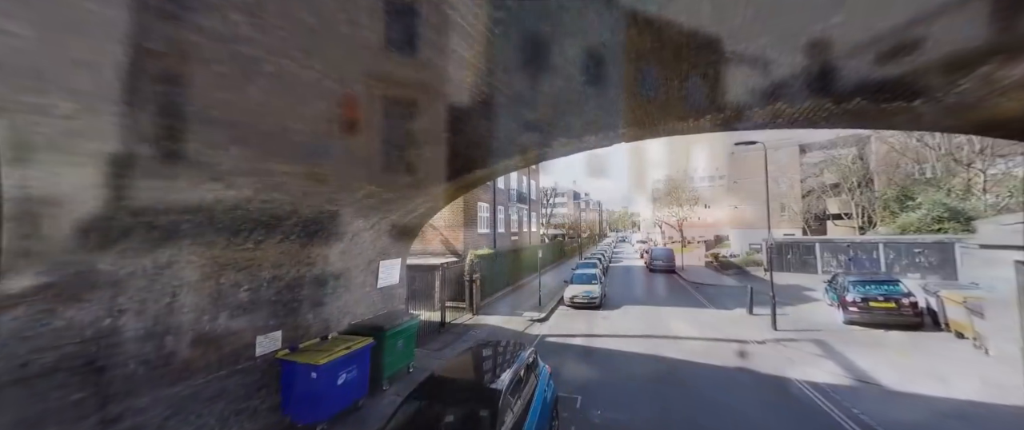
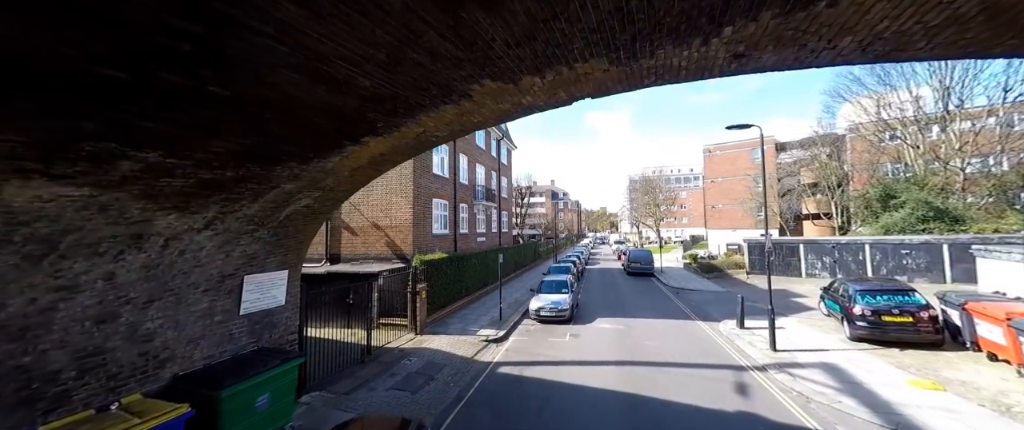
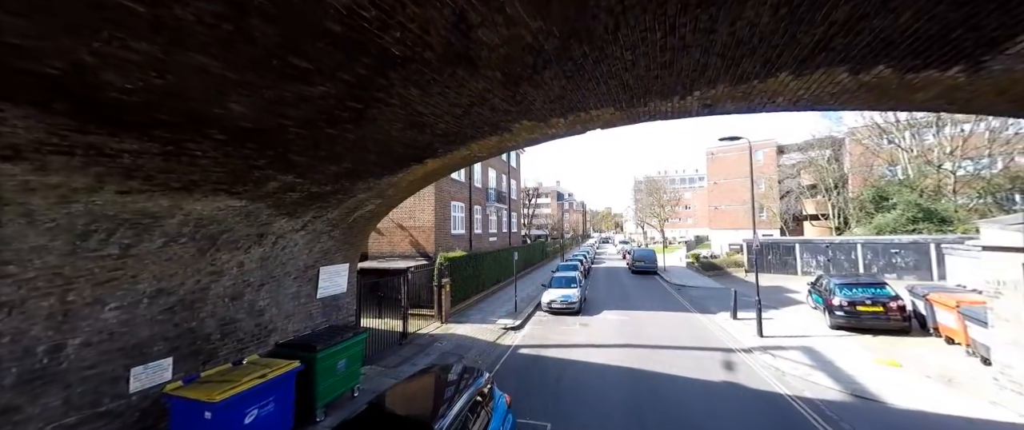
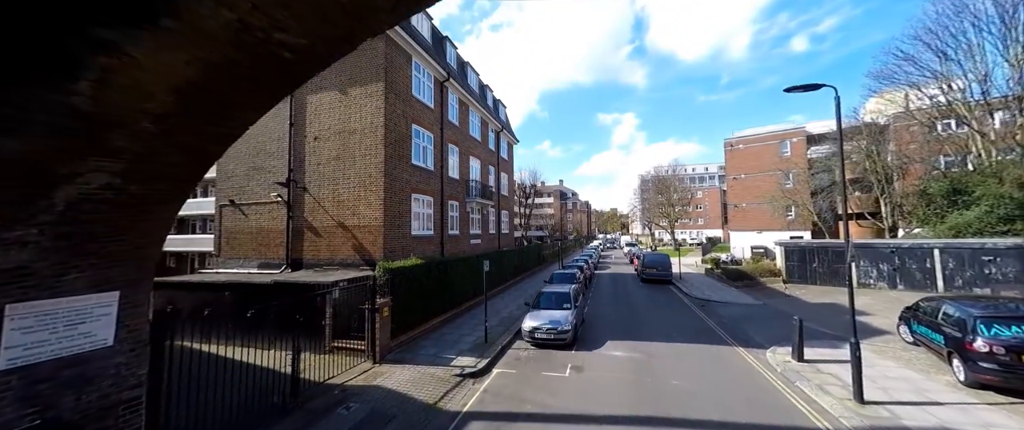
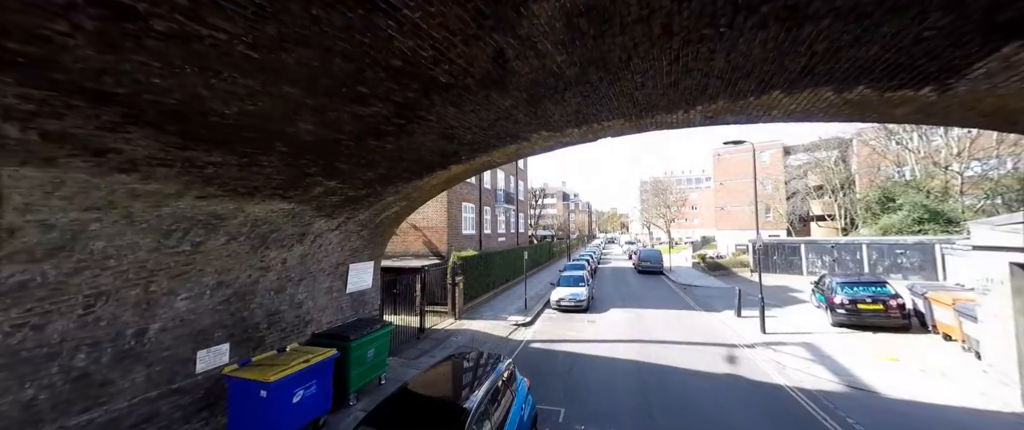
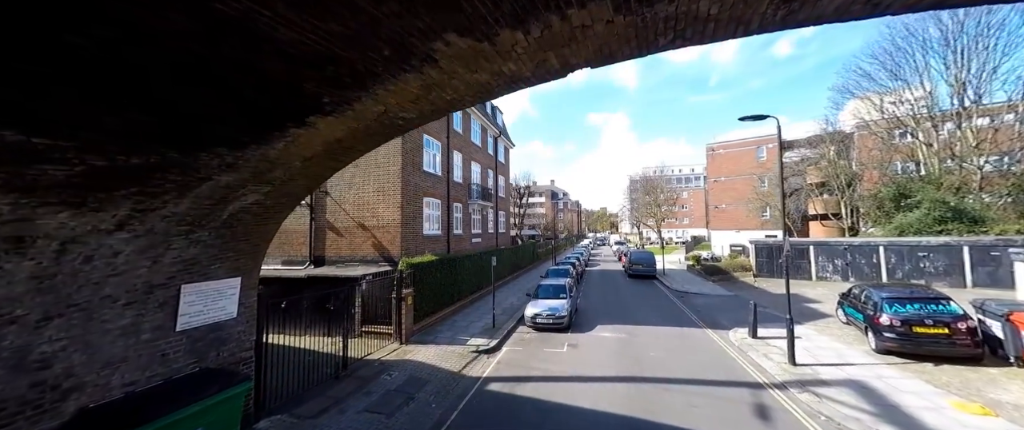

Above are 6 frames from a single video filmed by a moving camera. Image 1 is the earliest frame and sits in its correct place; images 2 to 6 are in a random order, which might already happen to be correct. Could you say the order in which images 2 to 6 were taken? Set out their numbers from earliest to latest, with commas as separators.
5, 3, 2, 6, 4
